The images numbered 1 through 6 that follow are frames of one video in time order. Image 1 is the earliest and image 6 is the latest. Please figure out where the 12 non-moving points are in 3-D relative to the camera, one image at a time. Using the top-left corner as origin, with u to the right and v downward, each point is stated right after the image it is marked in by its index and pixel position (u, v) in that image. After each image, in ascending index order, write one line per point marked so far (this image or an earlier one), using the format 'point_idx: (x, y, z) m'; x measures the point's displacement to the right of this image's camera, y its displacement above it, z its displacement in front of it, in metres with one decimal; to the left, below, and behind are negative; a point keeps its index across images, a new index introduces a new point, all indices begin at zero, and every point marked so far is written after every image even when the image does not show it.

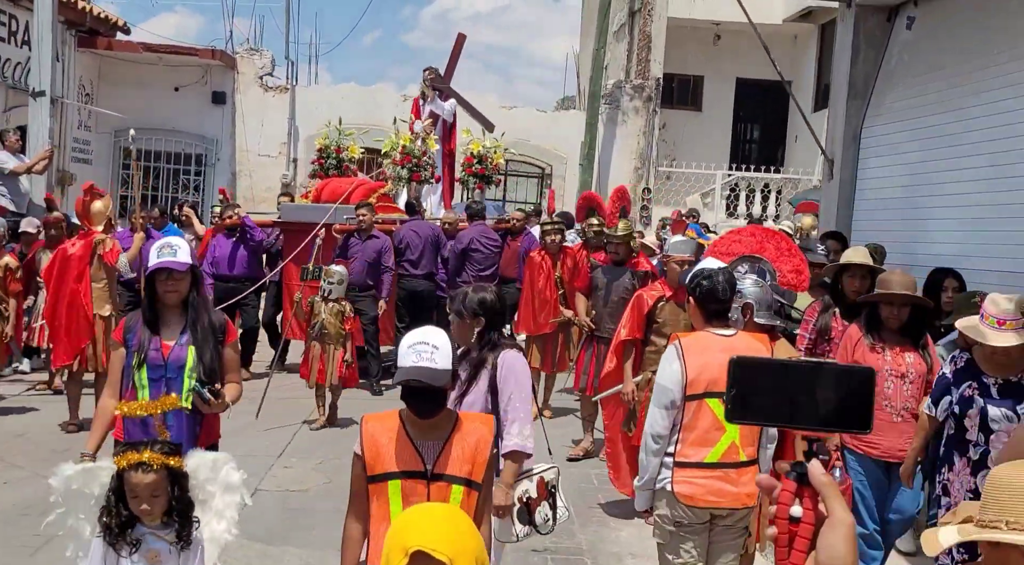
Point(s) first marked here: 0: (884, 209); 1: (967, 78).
0: (+3.2, +0.6, +8.5) m
1: (+3.4, +1.6, +7.5) m
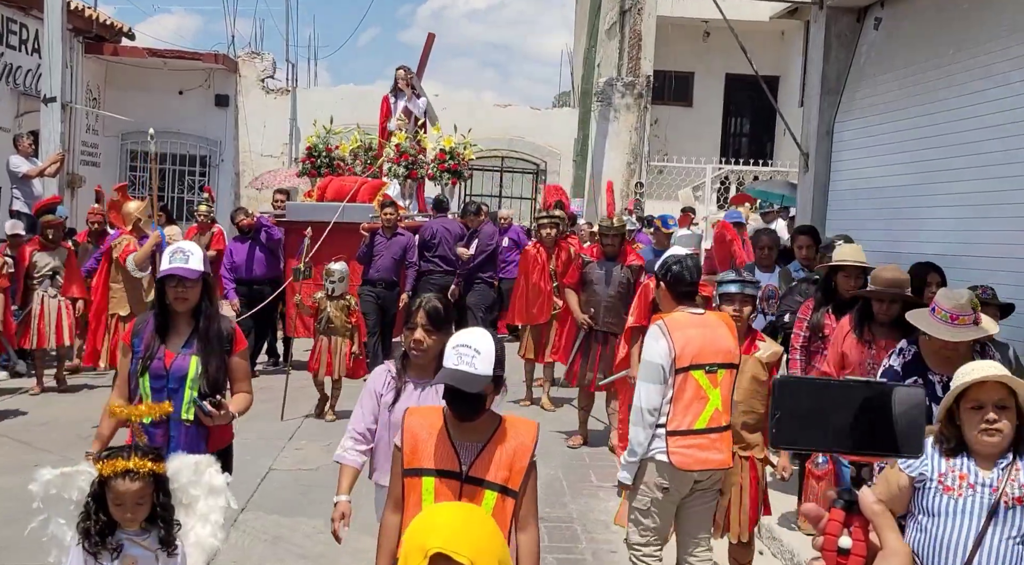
0: (+3.1, +0.7, +9.0) m
1: (+3.3, +1.7, +8.0) m
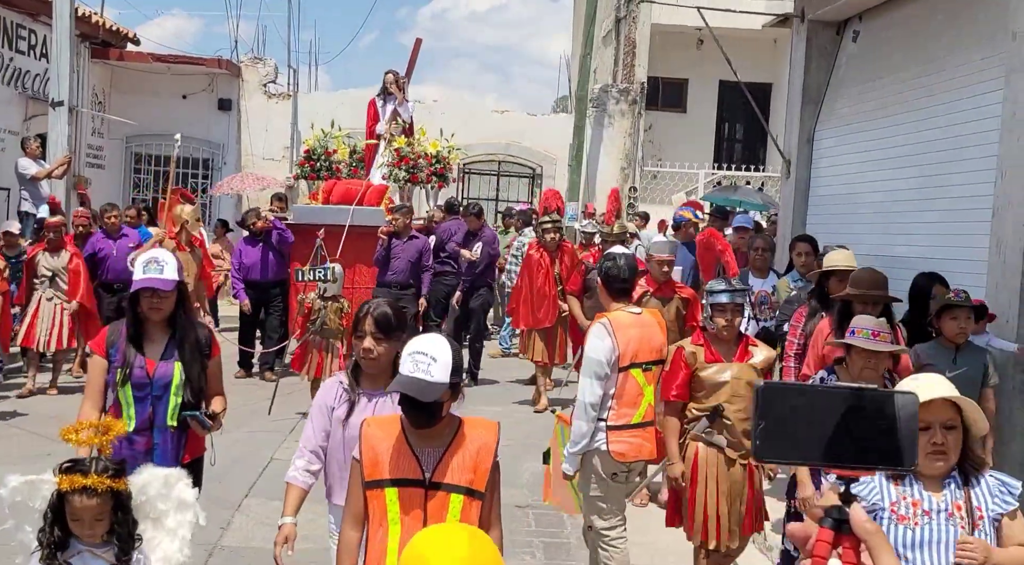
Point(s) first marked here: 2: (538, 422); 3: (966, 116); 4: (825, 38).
0: (+3.1, +0.7, +9.4) m
1: (+3.3, +1.7, +8.4) m
2: (+0.2, -1.4, +9.4) m
3: (+3.3, +1.2, +7.1) m
4: (+3.1, +2.4, +9.4) m
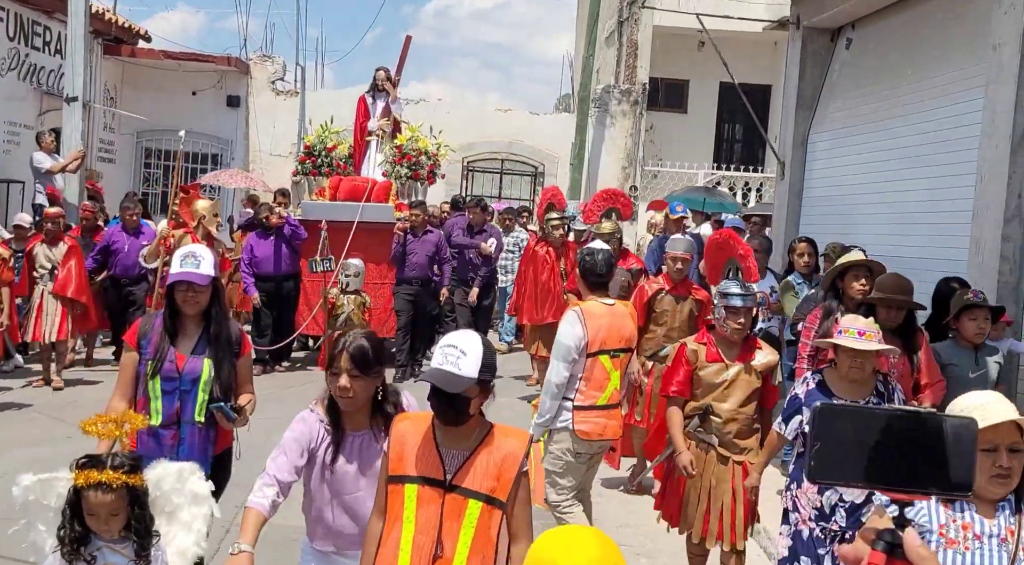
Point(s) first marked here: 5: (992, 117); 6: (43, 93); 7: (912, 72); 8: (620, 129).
0: (+3.1, +0.7, +9.7) m
1: (+3.3, +1.7, +8.7) m
2: (+0.3, -1.3, +9.8) m
3: (+3.4, +1.2, +7.4) m
4: (+3.1, +2.4, +9.8) m
5: (+3.2, +1.1, +6.5) m
6: (-7.6, +3.0, +15.5) m
7: (+3.4, +1.8, +8.1) m
8: (+2.2, +3.1, +19.6) m
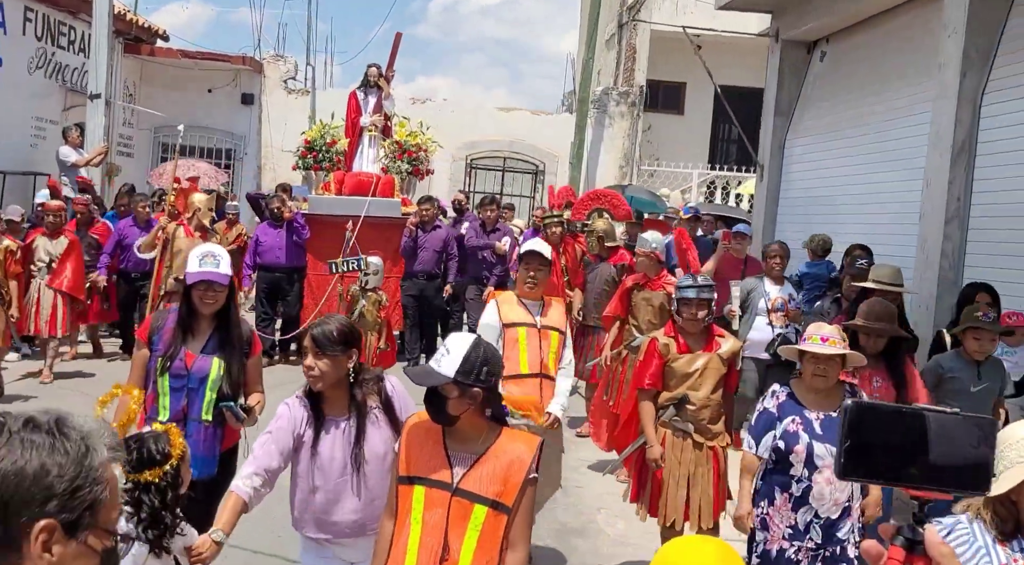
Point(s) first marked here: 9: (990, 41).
0: (+3.1, +0.8, +10.5) m
1: (+3.3, +1.8, +9.4) m
2: (+0.2, -1.2, +10.6) m
3: (+3.3, +1.3, +8.2) m
4: (+3.1, +2.5, +10.5) m
5: (+3.2, +1.2, +7.3) m
6: (-7.5, +3.3, +16.3) m
7: (+3.4, +1.8, +8.9) m
8: (+2.3, +3.2, +20.4) m
9: (+3.4, +1.7, +7.0) m
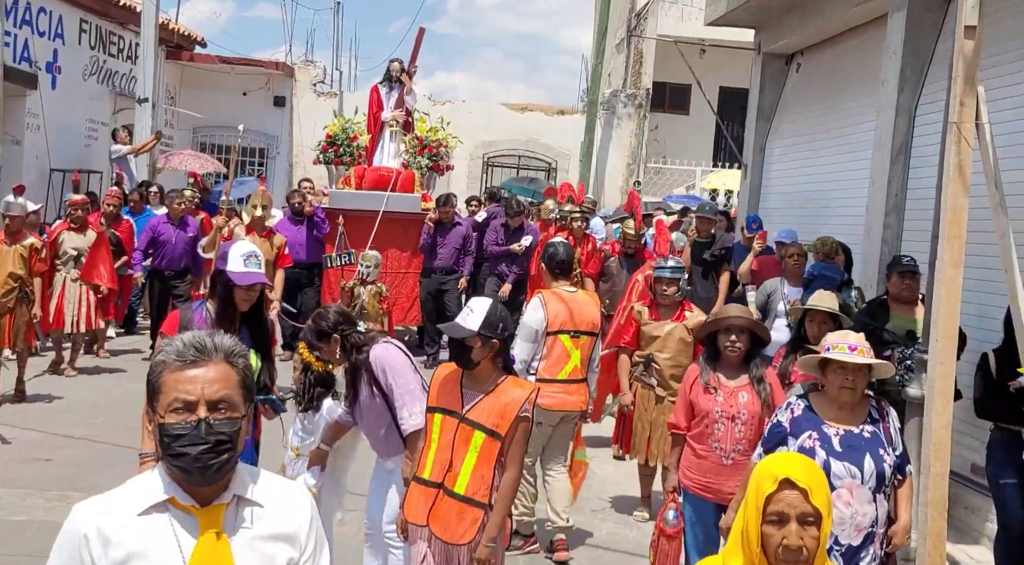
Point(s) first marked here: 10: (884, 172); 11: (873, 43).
0: (+3.2, +1.0, +11.7) m
1: (+3.4, +1.9, +10.7) m
2: (+0.3, -1.1, +11.9) m
3: (+3.4, +1.4, +9.4) m
4: (+3.2, +2.6, +11.8) m
5: (+3.3, +1.3, +8.5) m
6: (-7.3, +3.5, +17.7) m
7: (+3.4, +2.0, +10.1) m
8: (+2.6, +3.4, +21.6) m
9: (+3.5, +1.9, +8.2) m
10: (+3.2, +1.0, +8.3) m
11: (+3.5, +2.3, +9.3) m
